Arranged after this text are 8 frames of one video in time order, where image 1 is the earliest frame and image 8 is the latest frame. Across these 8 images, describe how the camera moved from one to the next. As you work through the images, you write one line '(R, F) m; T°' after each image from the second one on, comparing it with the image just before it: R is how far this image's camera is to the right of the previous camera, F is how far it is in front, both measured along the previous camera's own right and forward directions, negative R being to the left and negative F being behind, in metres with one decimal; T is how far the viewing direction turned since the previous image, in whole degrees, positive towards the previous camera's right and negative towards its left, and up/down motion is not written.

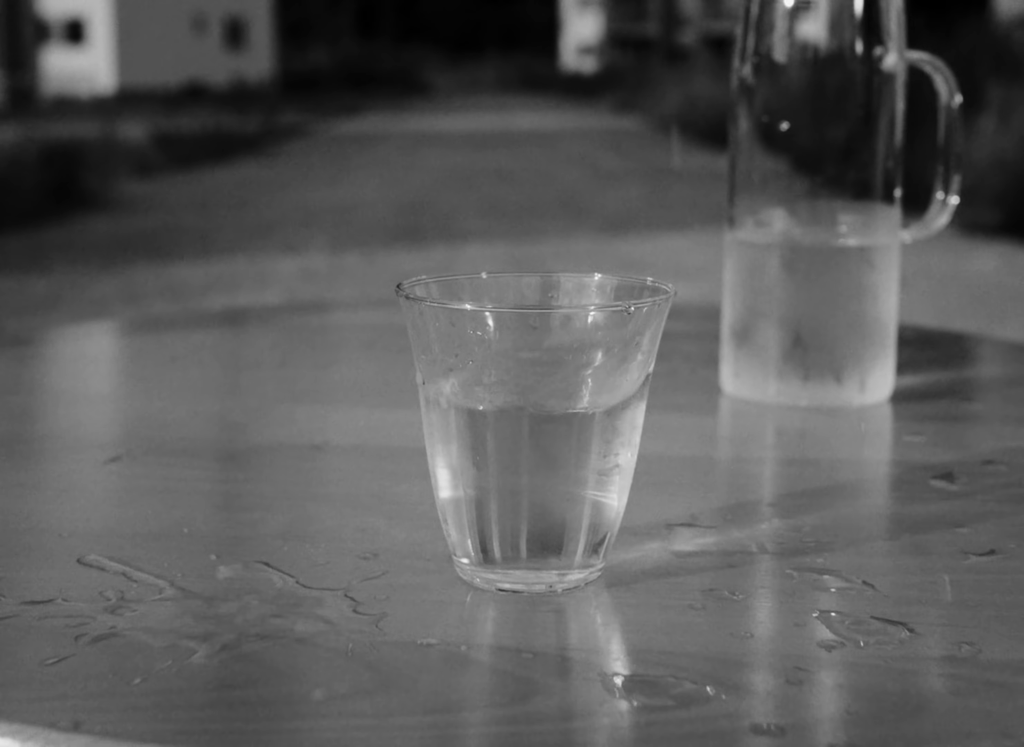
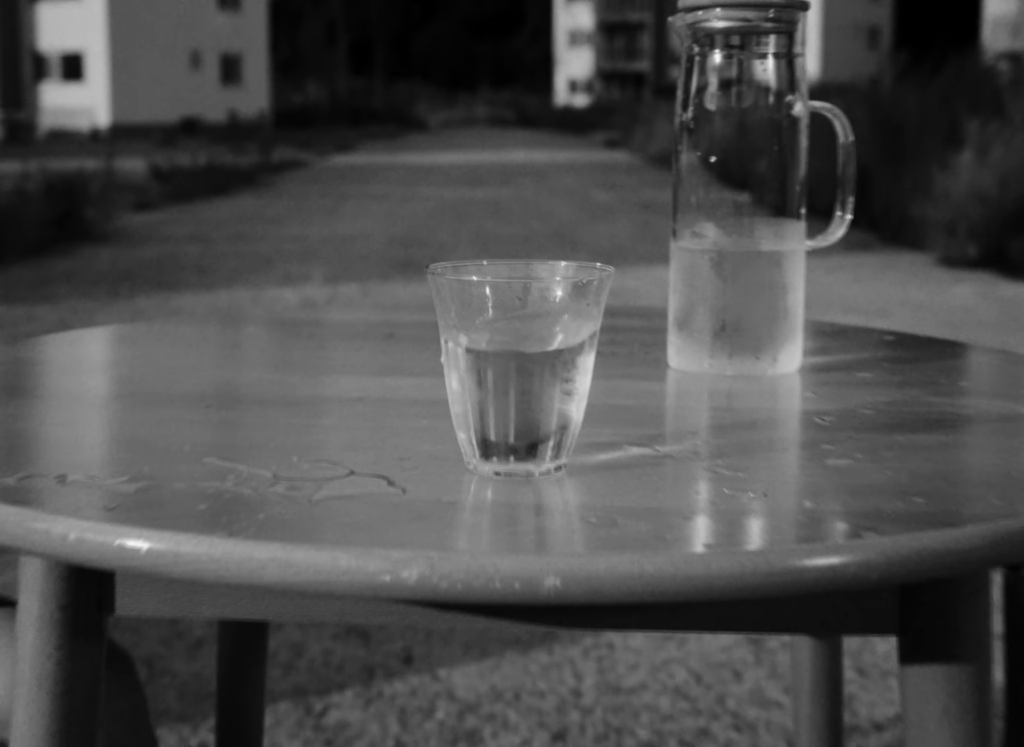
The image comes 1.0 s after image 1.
(0.0, -0.2) m; 0°
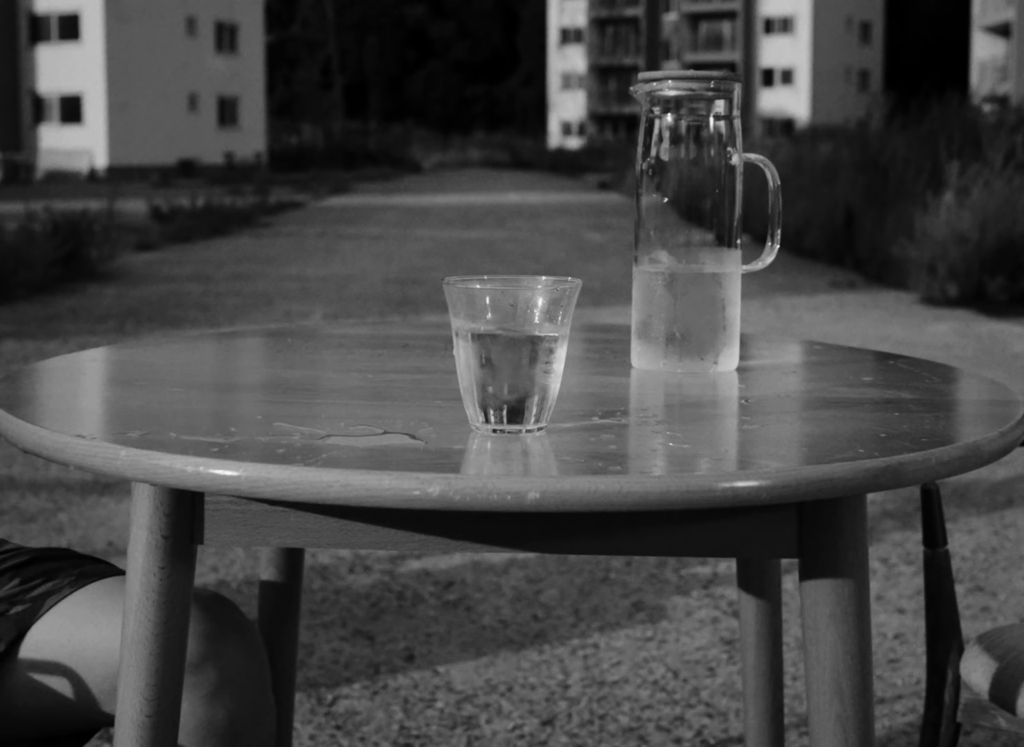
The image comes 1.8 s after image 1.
(0.0, -0.3) m; 0°
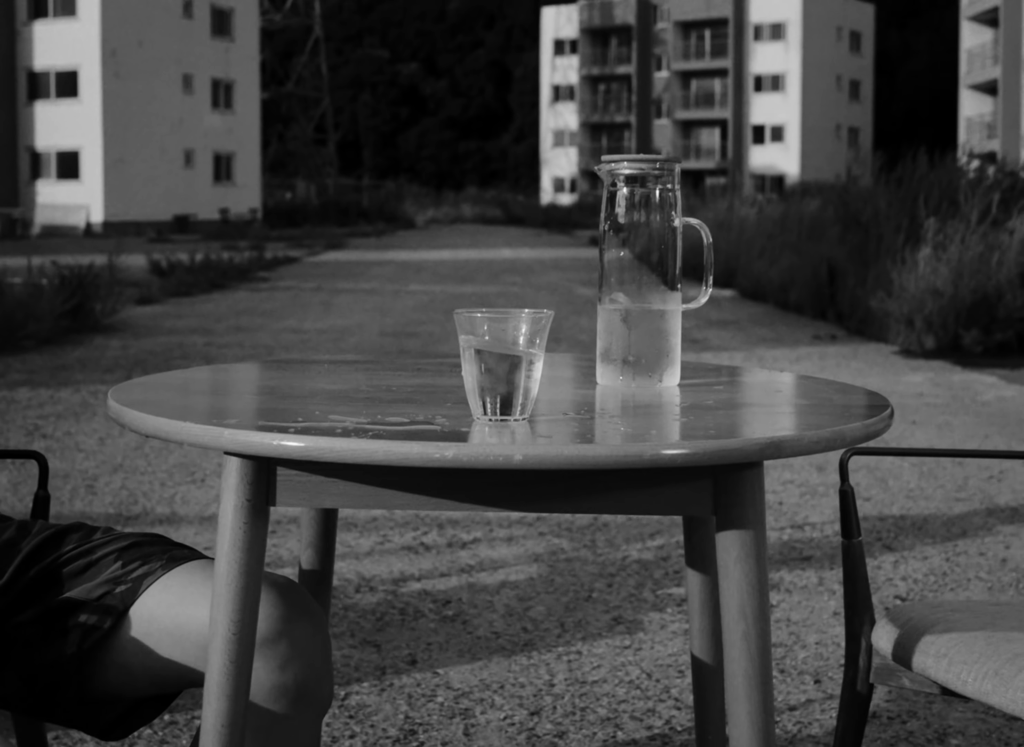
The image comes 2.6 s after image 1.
(0.0, -0.4) m; 0°
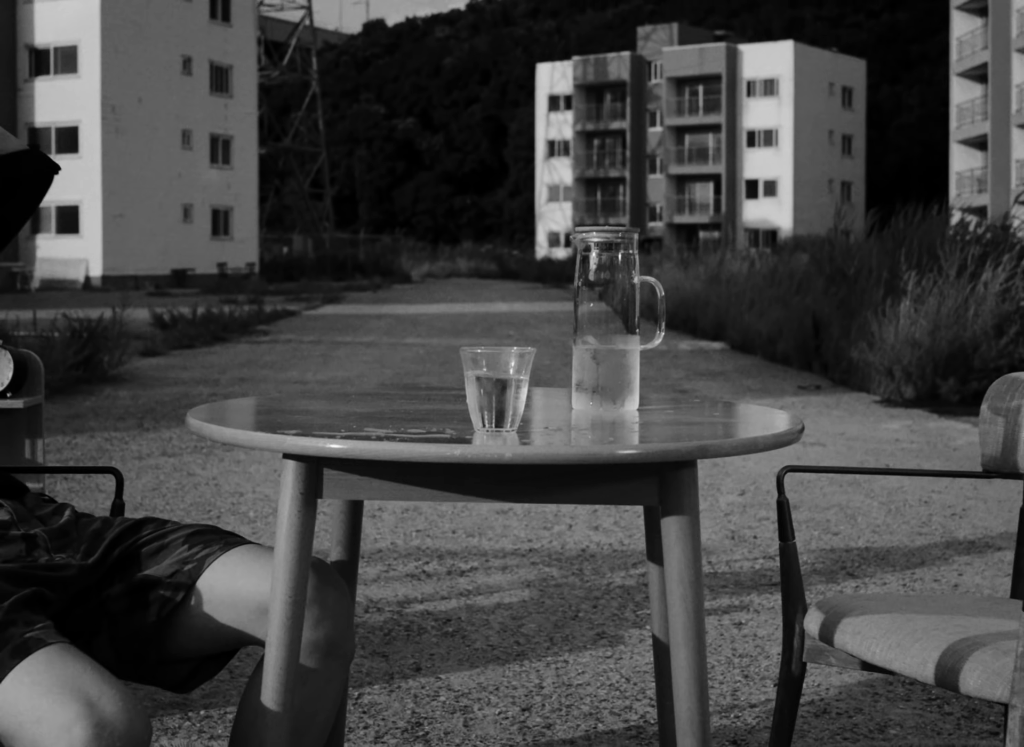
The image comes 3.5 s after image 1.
(0.0, -0.4) m; 0°
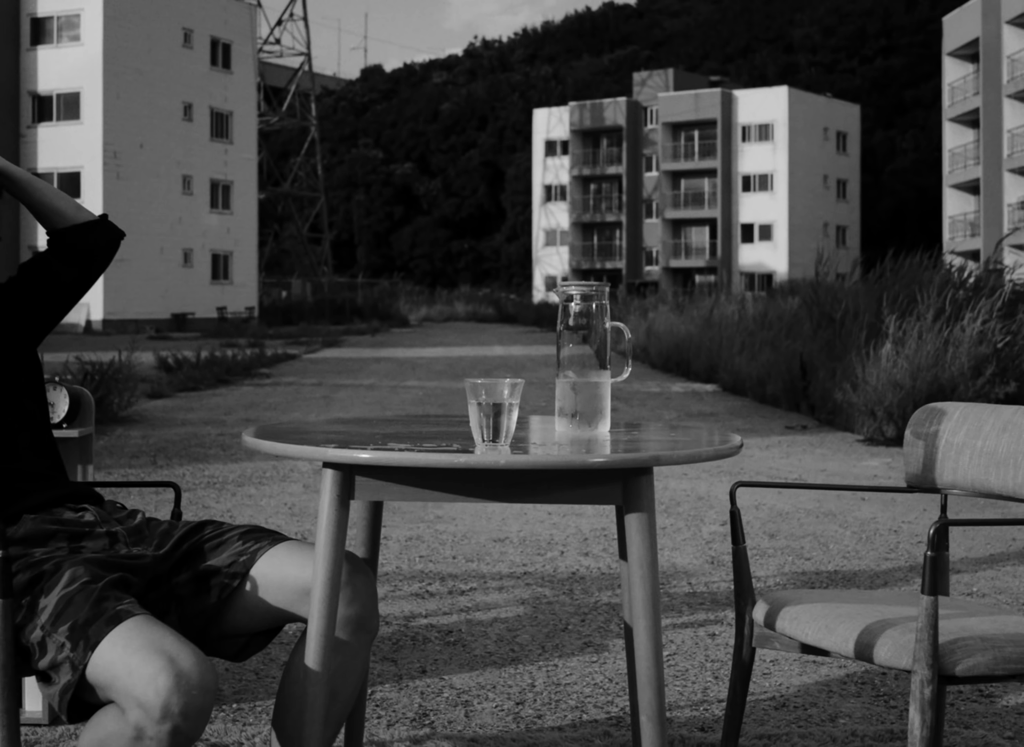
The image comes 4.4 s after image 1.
(0.0, -0.5) m; 0°
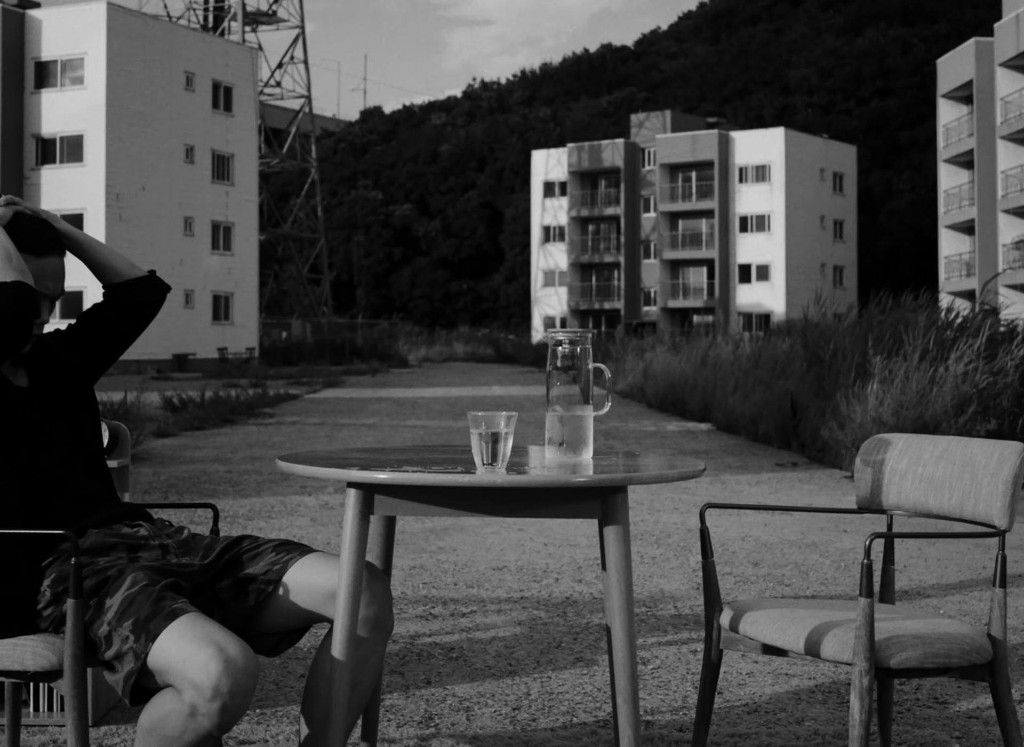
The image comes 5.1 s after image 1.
(0.0, -0.4) m; 0°
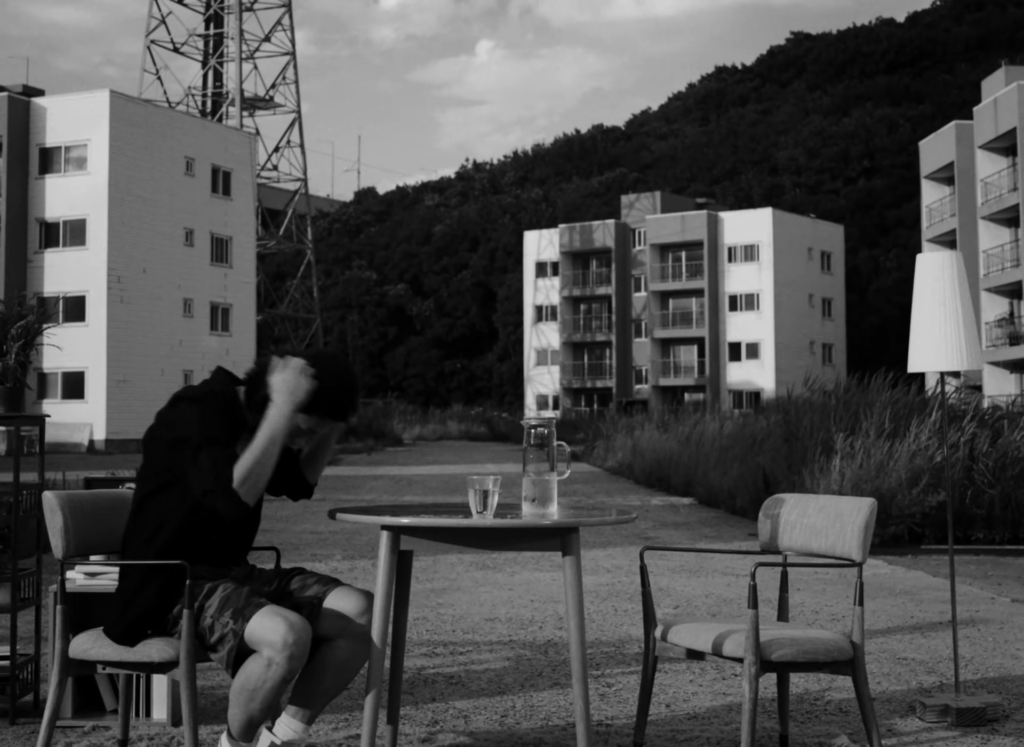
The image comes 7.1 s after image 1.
(0.0, -1.1) m; 0°
